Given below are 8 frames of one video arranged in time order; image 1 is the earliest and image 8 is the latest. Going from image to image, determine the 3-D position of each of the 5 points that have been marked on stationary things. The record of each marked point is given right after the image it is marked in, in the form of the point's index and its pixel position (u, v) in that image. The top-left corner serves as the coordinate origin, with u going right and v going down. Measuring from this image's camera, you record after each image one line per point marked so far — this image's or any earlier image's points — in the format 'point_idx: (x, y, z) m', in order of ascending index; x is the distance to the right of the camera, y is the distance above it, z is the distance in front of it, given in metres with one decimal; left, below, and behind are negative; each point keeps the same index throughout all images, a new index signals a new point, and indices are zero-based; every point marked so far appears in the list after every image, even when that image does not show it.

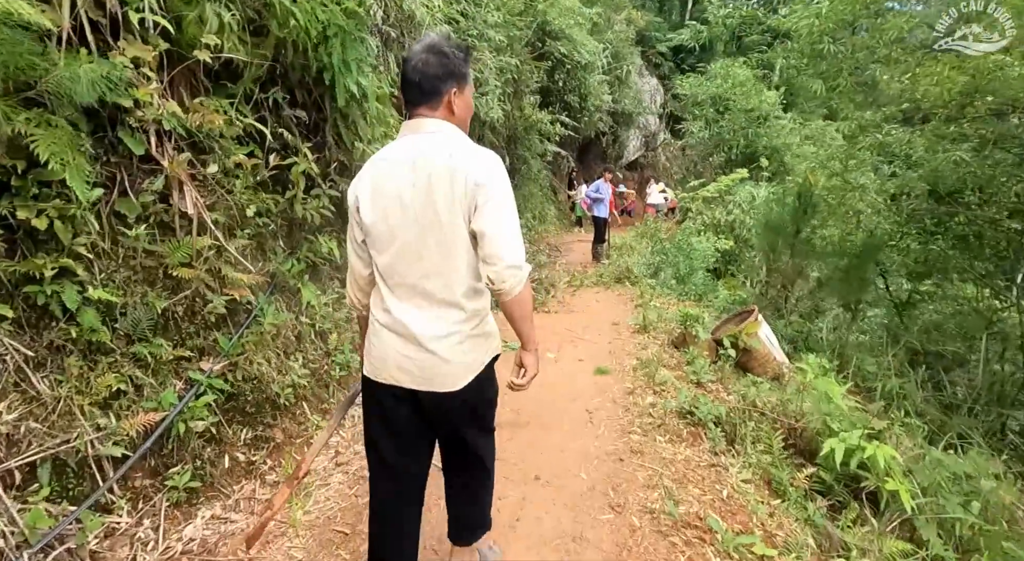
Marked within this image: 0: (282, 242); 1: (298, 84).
0: (-1.4, +0.2, +3.4) m
1: (-1.3, +1.2, +3.5) m
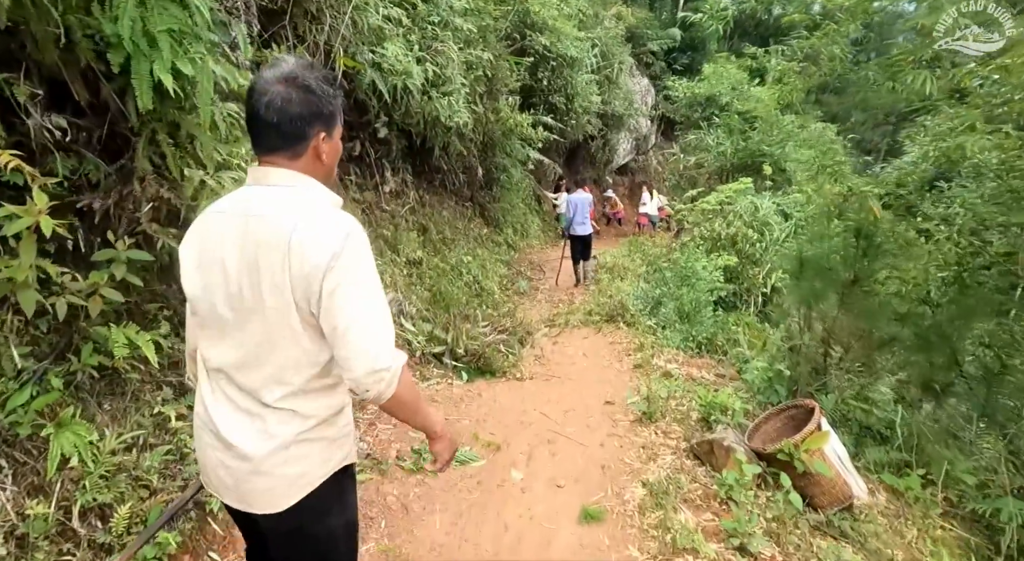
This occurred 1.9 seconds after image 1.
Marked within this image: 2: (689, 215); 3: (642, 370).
0: (-1.6, -0.2, +1.9) m
1: (-1.6, +0.7, +2.0) m
2: (+4.0, +1.5, +13.3) m
3: (+1.1, -0.8, +5.0) m
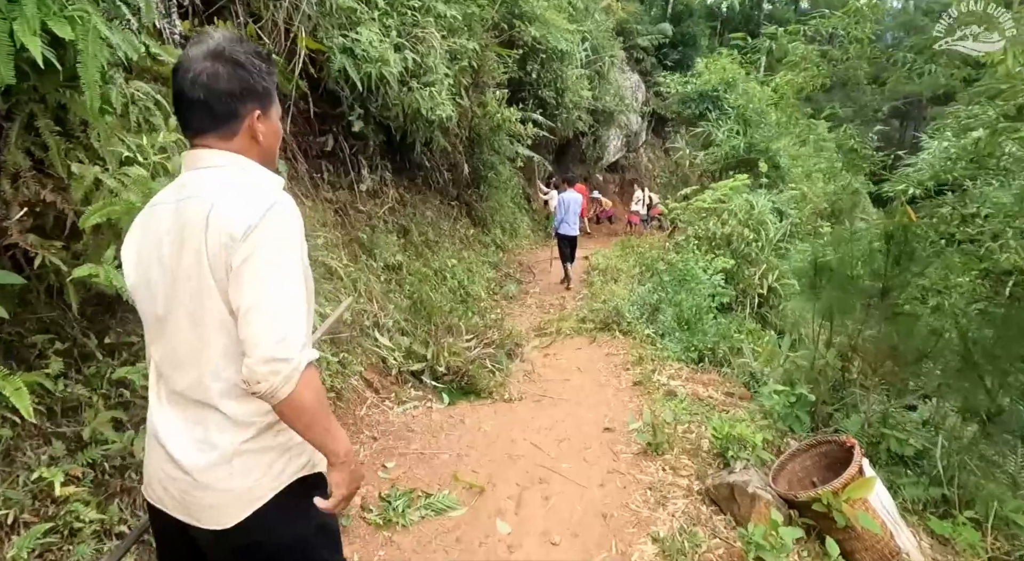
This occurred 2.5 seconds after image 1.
0: (-1.7, -0.3, +1.4) m
1: (-1.6, +0.6, +1.5) m
2: (+3.8, +1.5, +12.9) m
3: (+1.0, -0.9, +4.5) m
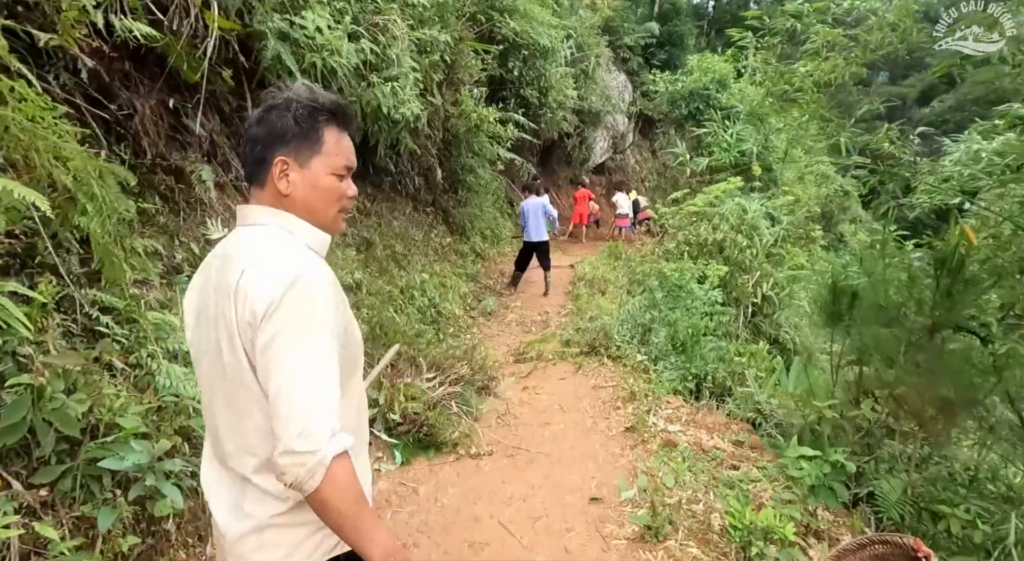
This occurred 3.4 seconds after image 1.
0: (-1.8, -0.5, +0.6) m
1: (-1.8, +0.5, +0.8) m
2: (+3.4, +1.3, +12.2) m
3: (+0.8, -1.0, +3.8) m
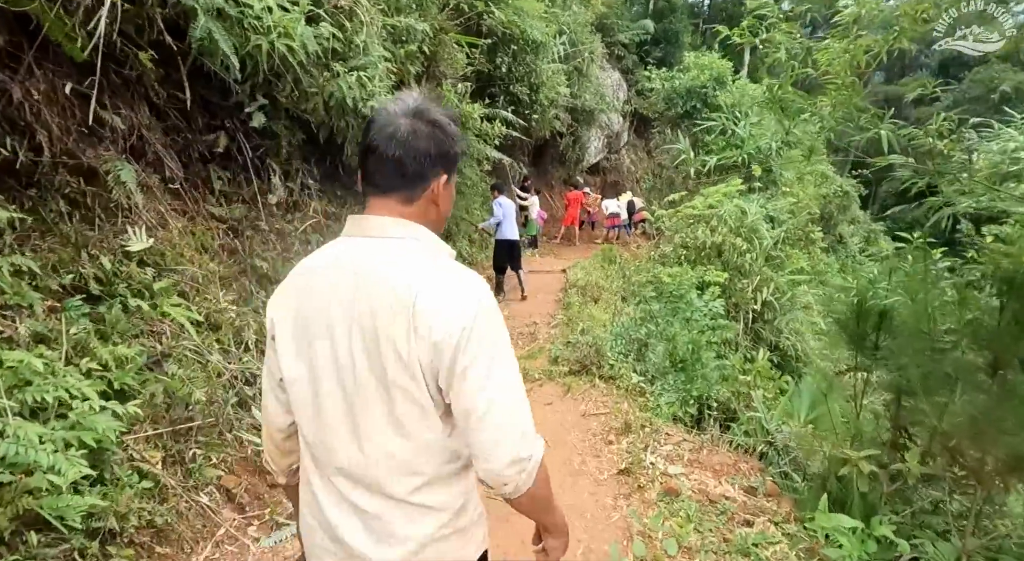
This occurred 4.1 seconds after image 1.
0: (-1.9, -0.6, +0.1) m
1: (-1.9, +0.3, +0.2) m
2: (+3.2, +1.2, +11.7) m
3: (+0.7, -1.1, +3.3) m
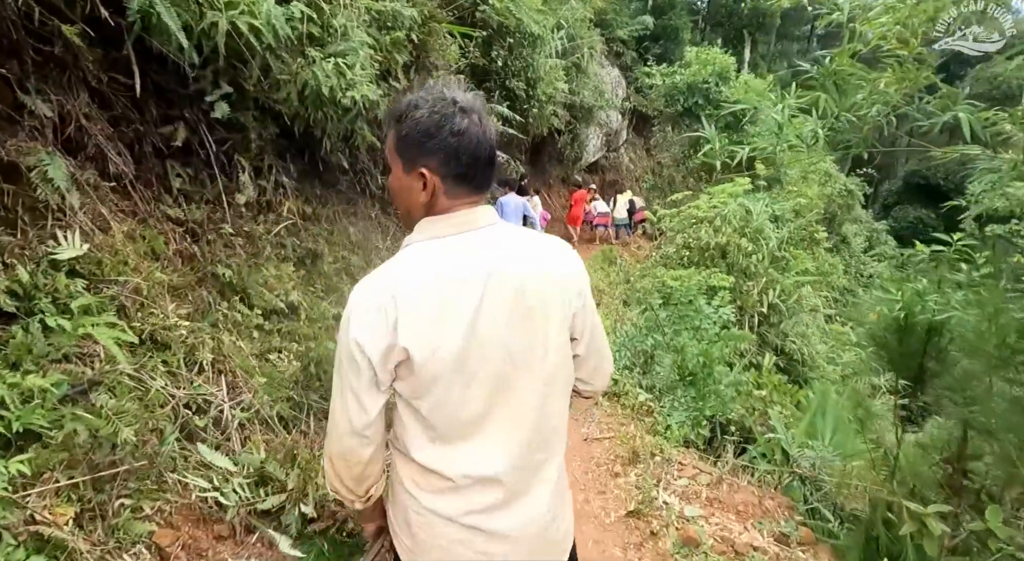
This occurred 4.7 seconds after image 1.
0: (-2.0, -0.7, -0.4) m
1: (-1.9, +0.3, -0.3) m
2: (+3.1, +1.2, +11.3) m
3: (+0.6, -1.2, +2.8) m
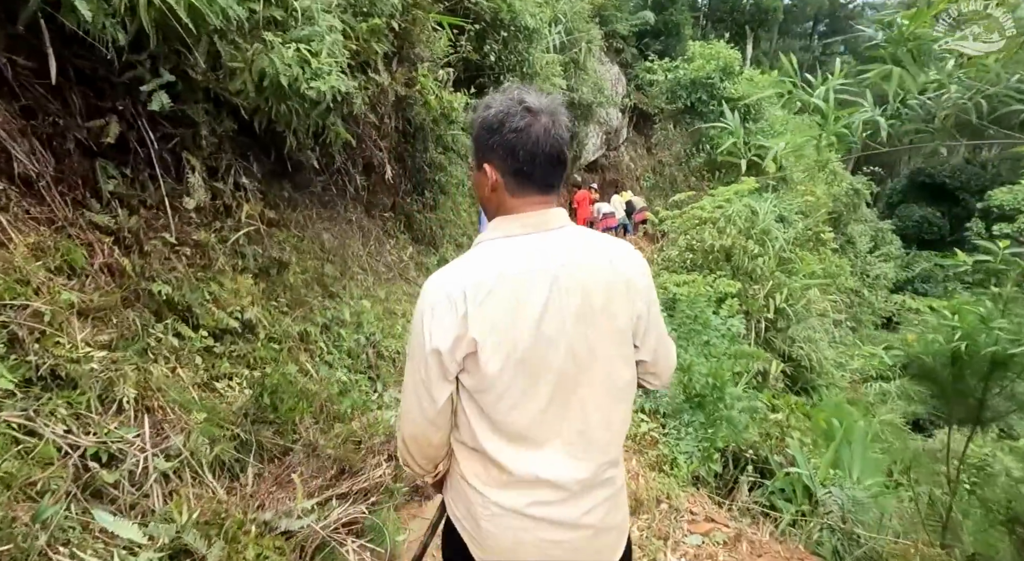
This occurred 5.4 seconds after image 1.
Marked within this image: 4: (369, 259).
0: (-2.1, -0.8, -0.9) m
1: (-2.0, +0.2, -0.8) m
2: (+3.0, +1.1, +10.7) m
3: (+0.6, -1.3, +2.3) m
4: (-1.5, +0.2, +6.0) m
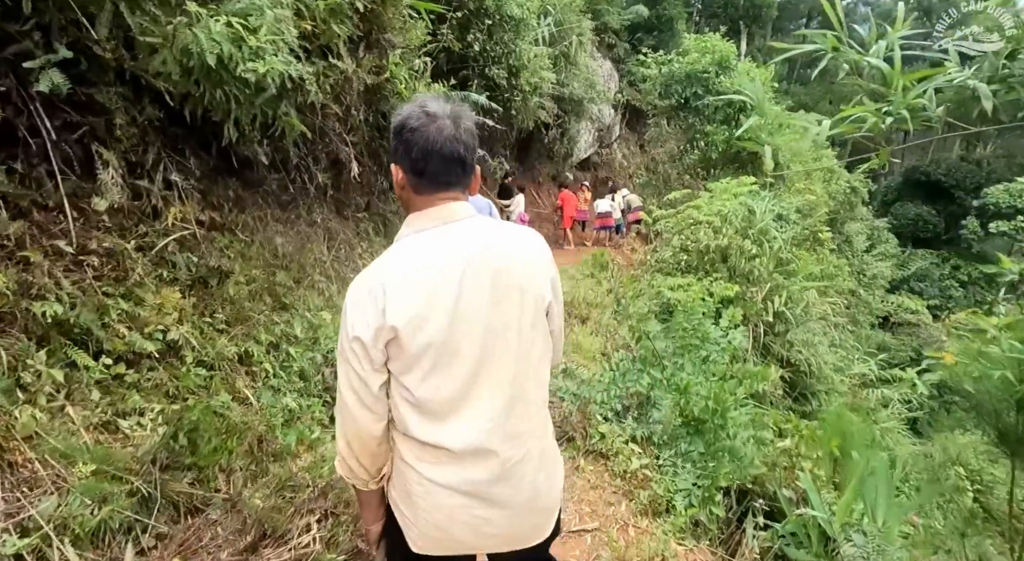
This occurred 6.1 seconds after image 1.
0: (-2.2, -0.9, -1.5) m
1: (-2.2, +0.1, -1.4) m
2: (+2.7, +1.0, +10.2) m
3: (+0.4, -1.4, +1.8) m
4: (-1.7, +0.1, +5.4) m
